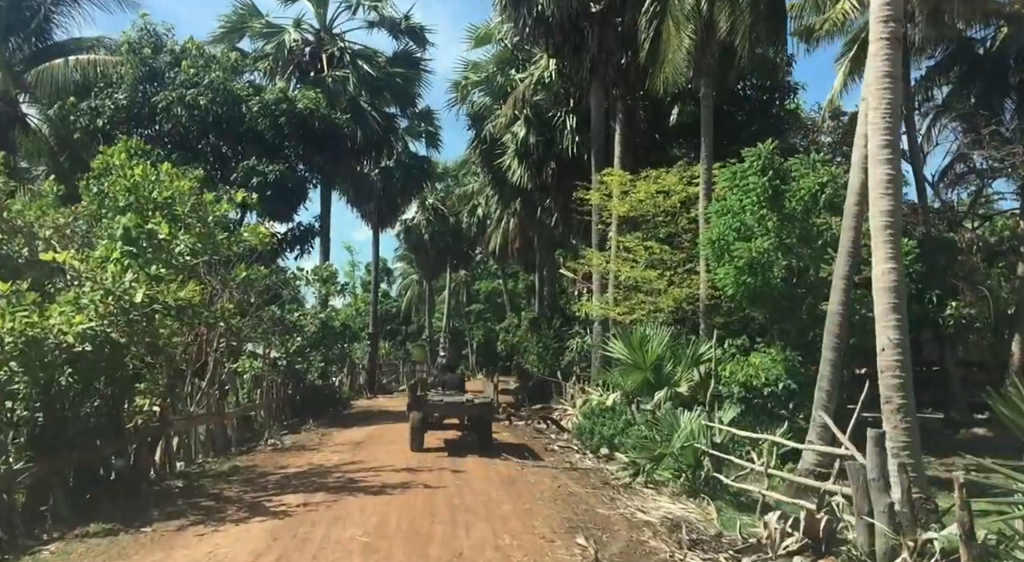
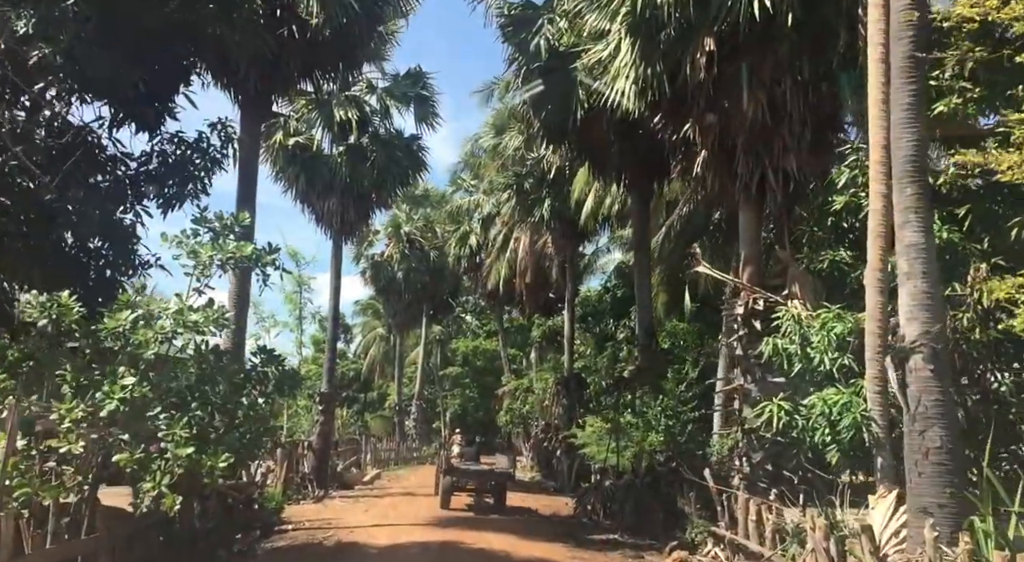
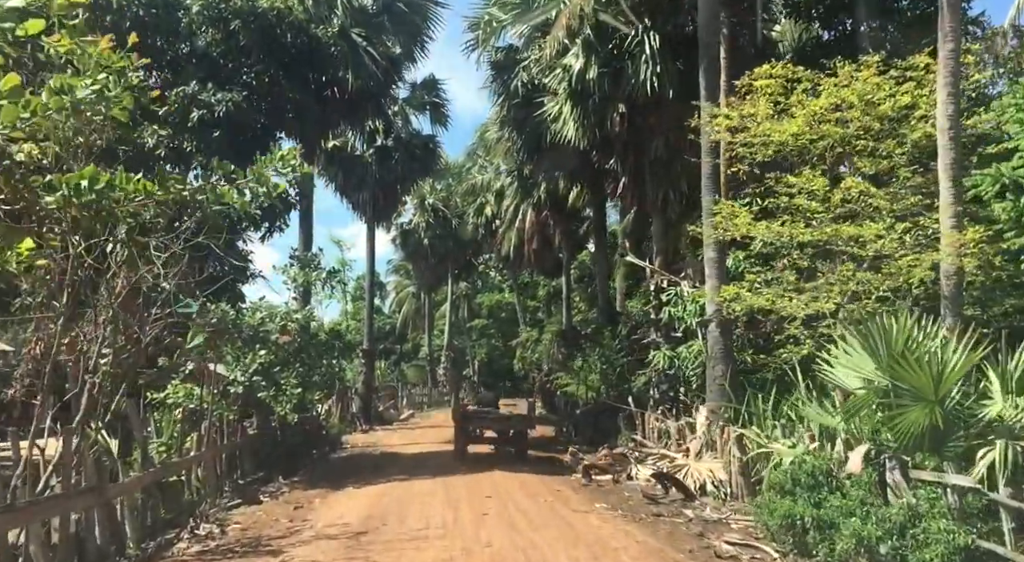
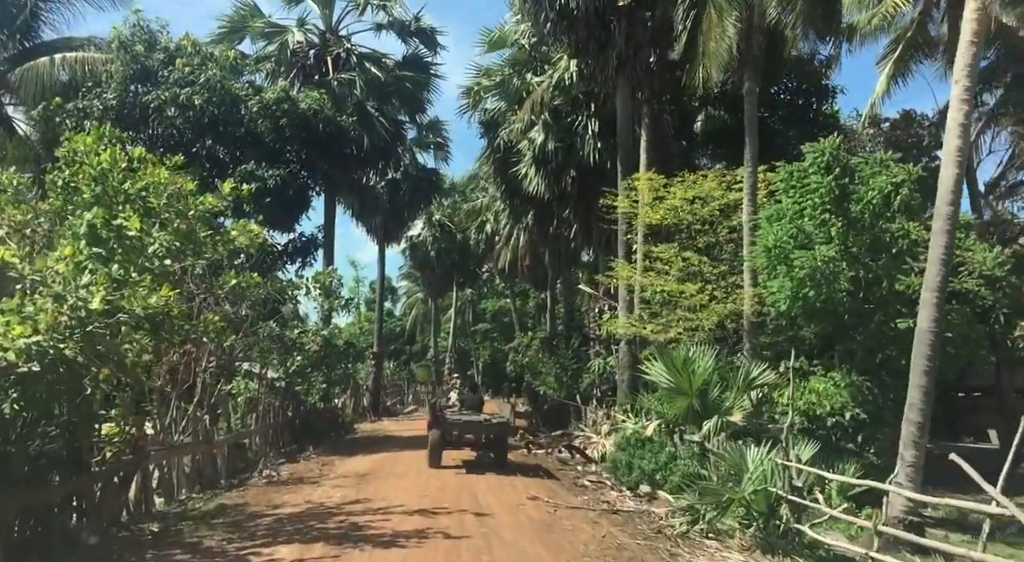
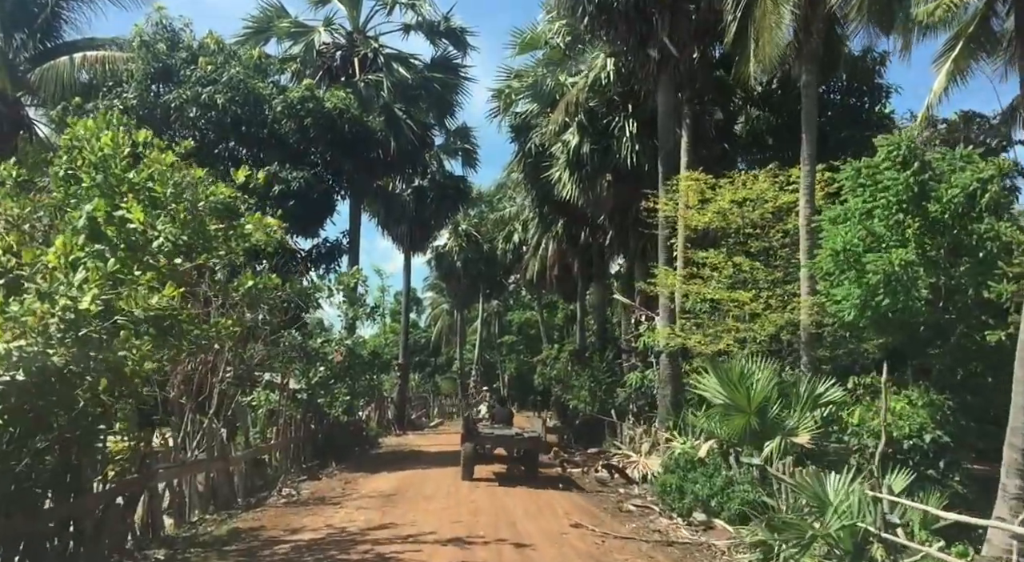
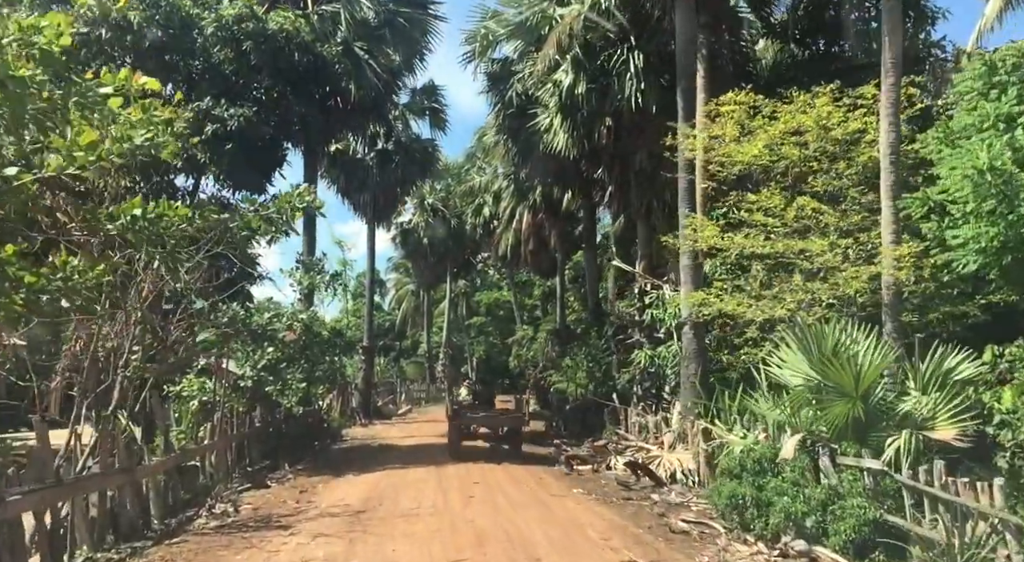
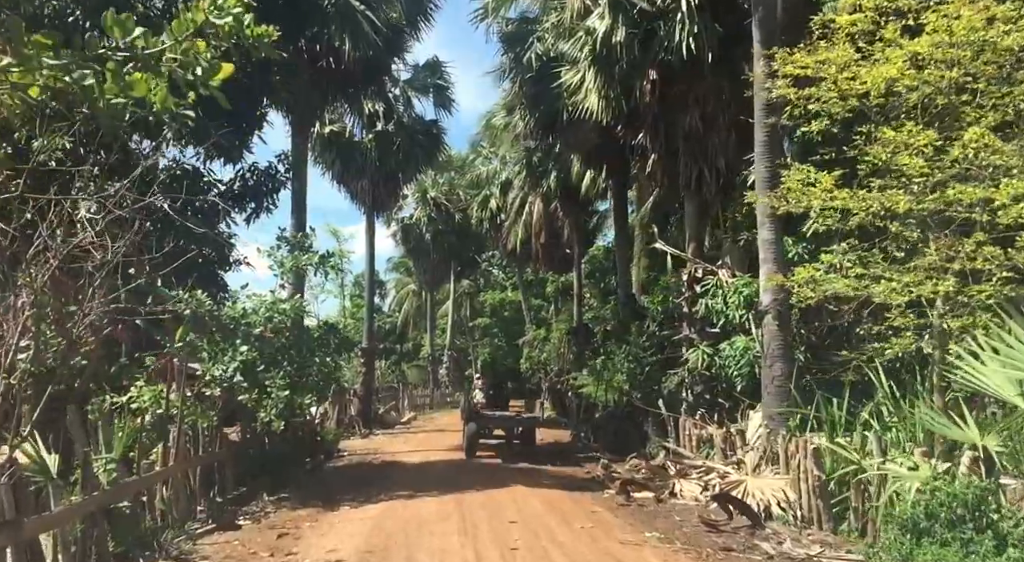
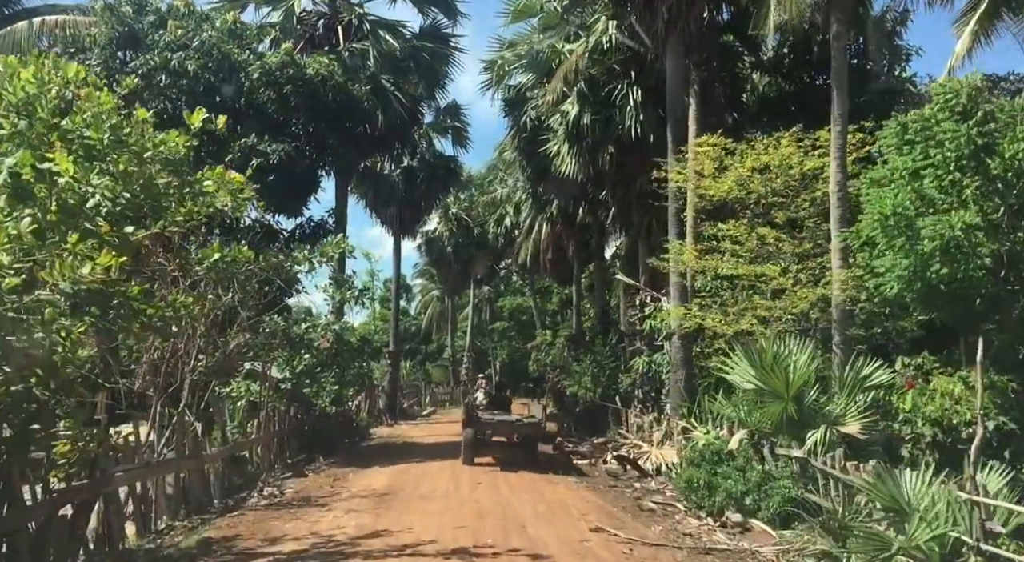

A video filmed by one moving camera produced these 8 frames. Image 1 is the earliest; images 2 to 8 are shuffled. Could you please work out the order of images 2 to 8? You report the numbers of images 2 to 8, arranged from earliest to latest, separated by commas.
4, 5, 8, 6, 3, 7, 2
